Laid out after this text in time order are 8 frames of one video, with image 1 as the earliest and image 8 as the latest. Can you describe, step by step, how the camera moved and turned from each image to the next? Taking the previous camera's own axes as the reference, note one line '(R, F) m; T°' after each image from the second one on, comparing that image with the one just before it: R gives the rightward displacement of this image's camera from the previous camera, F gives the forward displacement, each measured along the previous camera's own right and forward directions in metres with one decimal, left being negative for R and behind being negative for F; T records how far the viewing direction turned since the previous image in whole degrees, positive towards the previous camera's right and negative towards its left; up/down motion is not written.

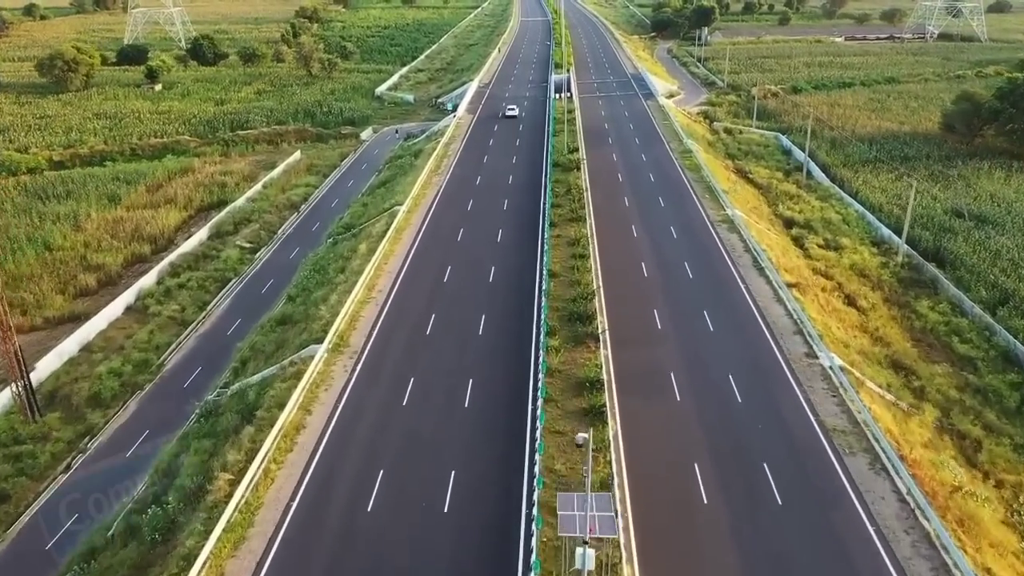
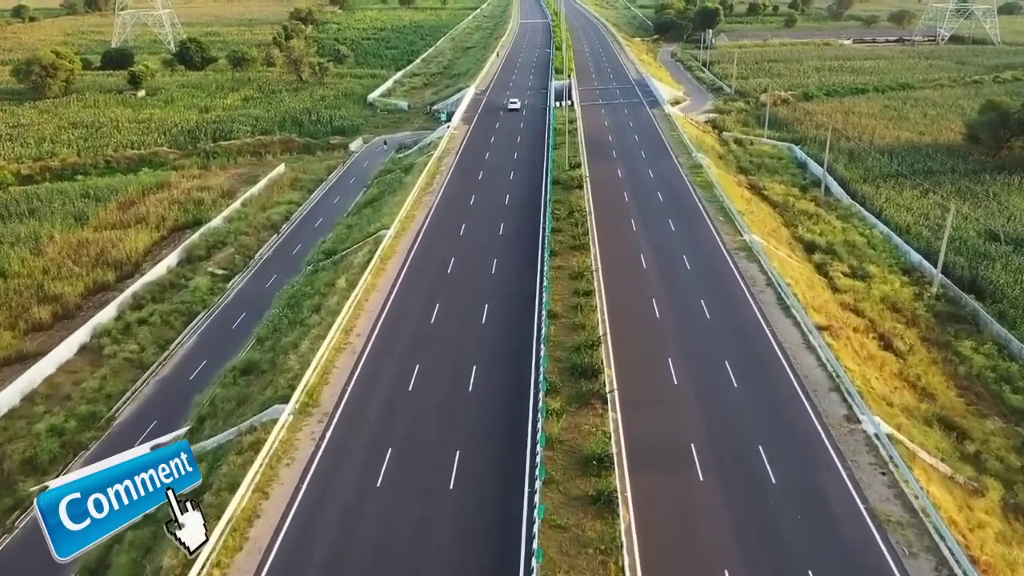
(+0.2, +4.6) m; 0°
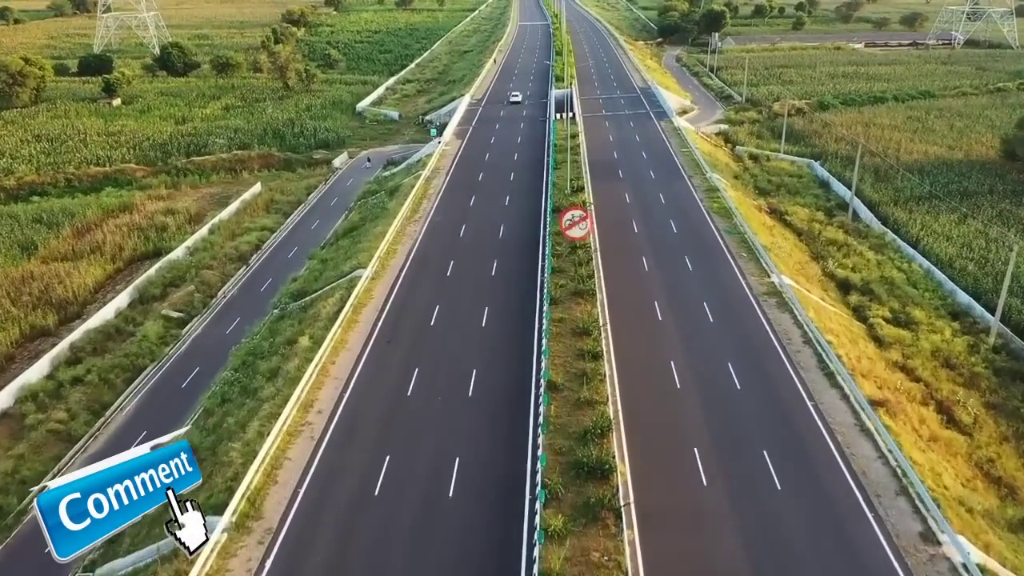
(+0.3, +6.0) m; 0°
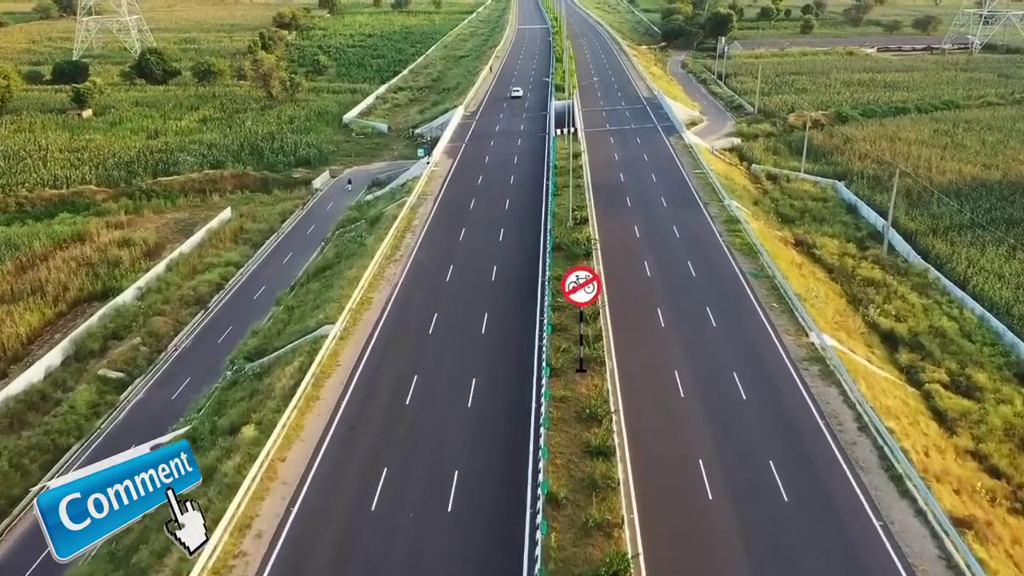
(+0.3, +6.3) m; 0°
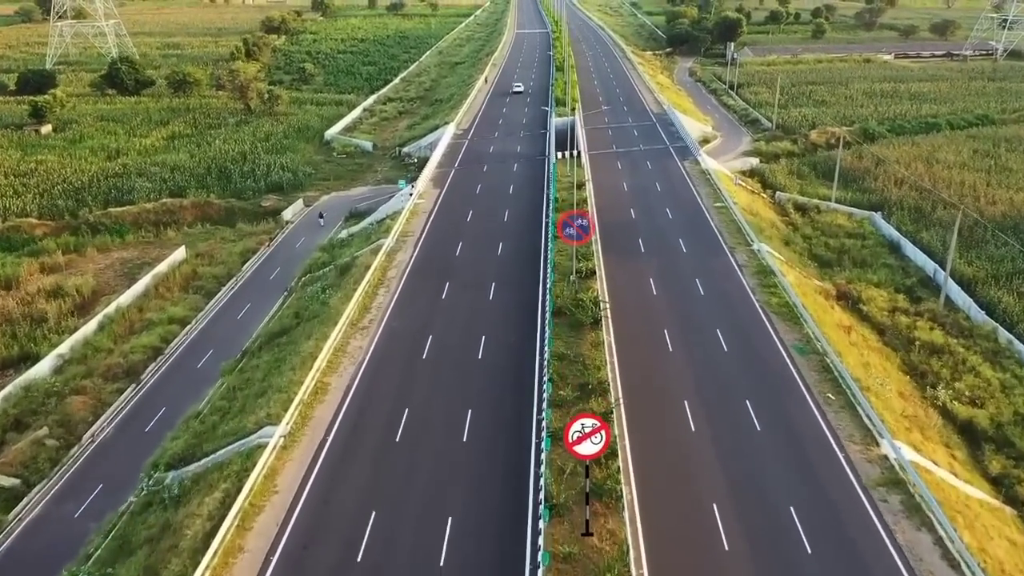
(+0.4, +7.6) m; 0°
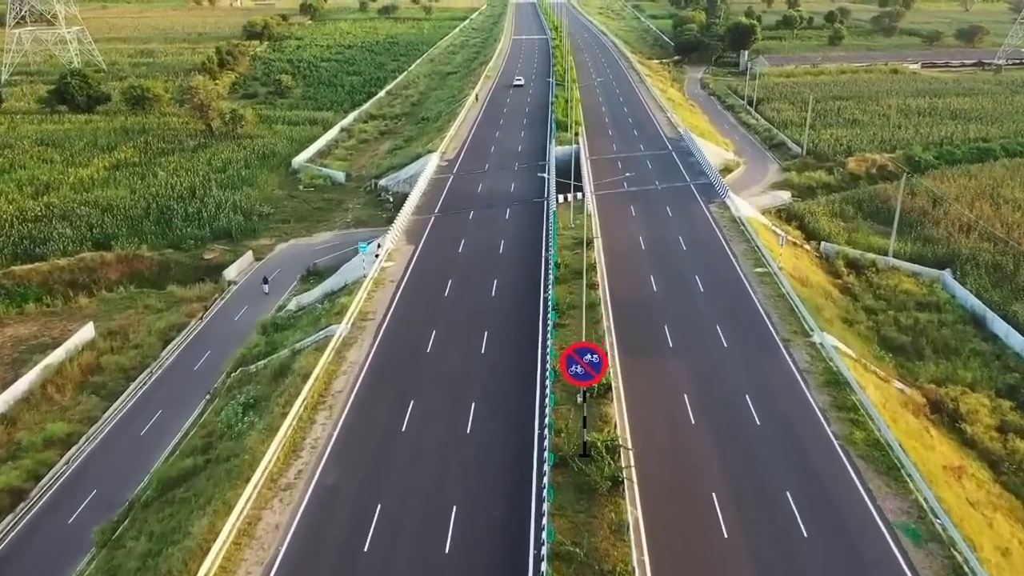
(+0.5, +10.7) m; 0°
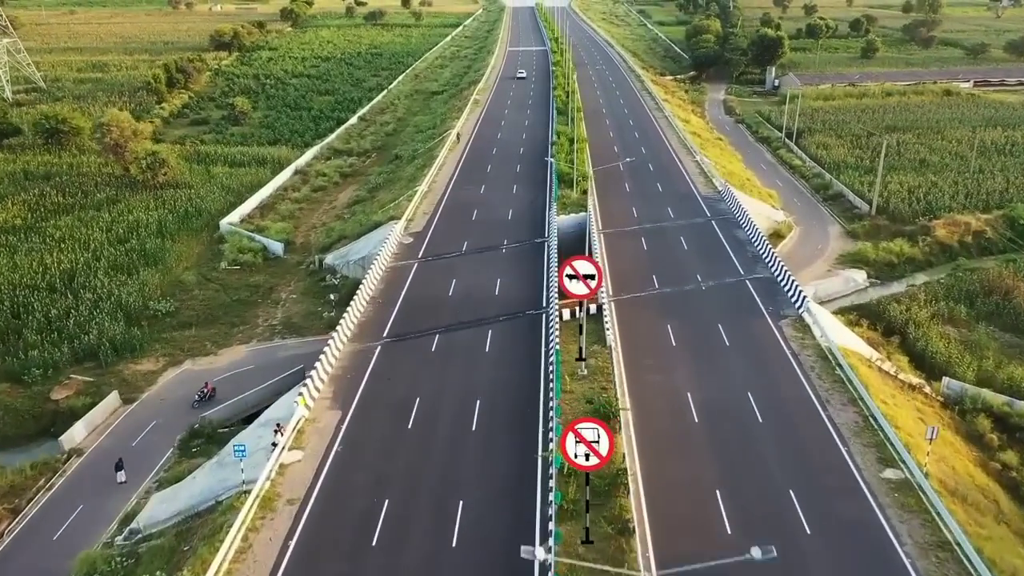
(+0.7, +16.4) m; 0°
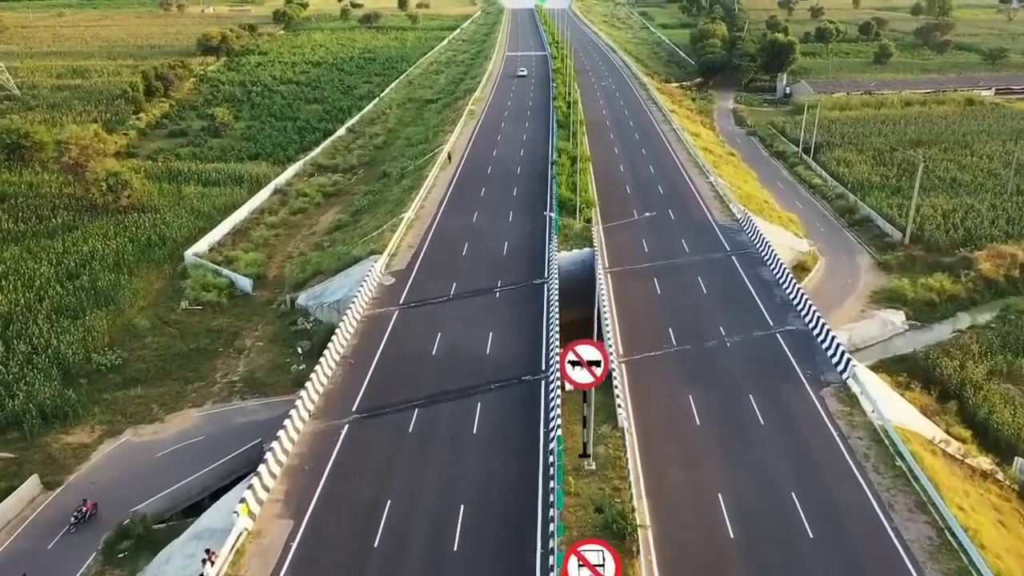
(+0.3, +5.7) m; 0°
